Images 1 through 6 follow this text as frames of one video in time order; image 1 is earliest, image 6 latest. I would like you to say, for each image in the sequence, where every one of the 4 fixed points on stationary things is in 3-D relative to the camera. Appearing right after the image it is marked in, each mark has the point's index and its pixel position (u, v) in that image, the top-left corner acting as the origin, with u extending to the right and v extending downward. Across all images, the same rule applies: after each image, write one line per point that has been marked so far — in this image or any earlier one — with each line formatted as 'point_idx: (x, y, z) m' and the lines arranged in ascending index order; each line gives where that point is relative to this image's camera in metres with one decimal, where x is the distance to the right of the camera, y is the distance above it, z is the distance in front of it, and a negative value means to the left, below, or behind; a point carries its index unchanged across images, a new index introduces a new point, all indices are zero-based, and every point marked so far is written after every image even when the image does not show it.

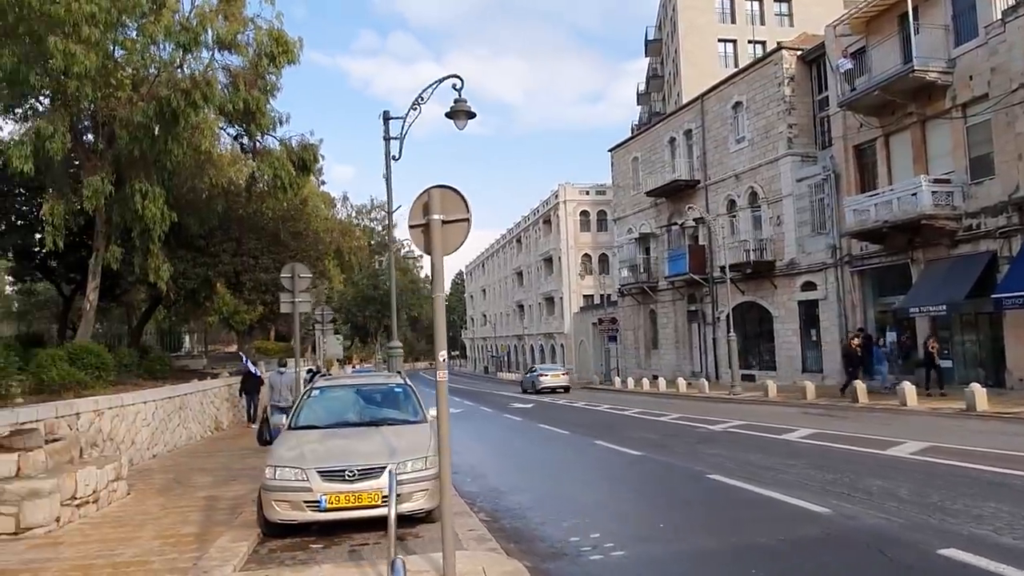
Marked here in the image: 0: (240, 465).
0: (-4.1, -2.7, +11.7) m
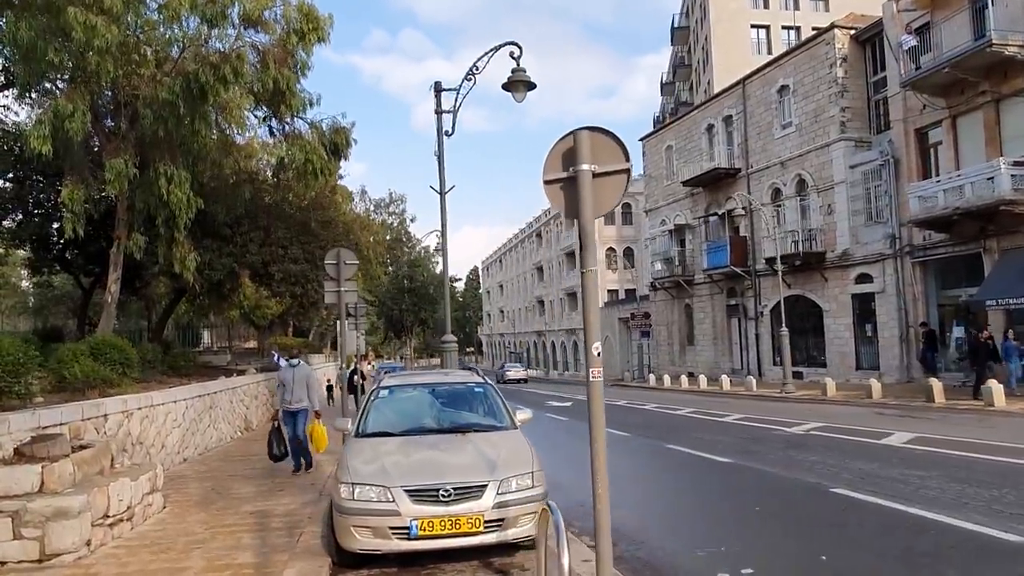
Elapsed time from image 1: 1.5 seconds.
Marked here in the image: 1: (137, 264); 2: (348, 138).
0: (-3.1, -2.6, +10.5) m
1: (-9.0, +0.5, +18.6) m
2: (-4.0, +3.7, +19.1) m
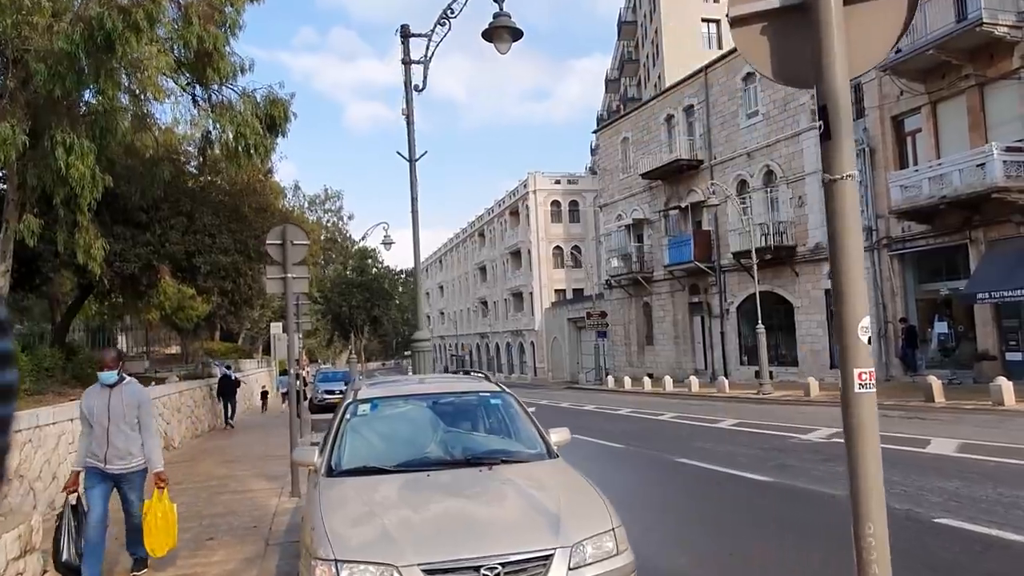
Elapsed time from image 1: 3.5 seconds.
0: (-3.2, -2.4, +8.3) m
1: (-9.7, +0.7, +15.9) m
2: (-4.8, +3.8, +16.8) m
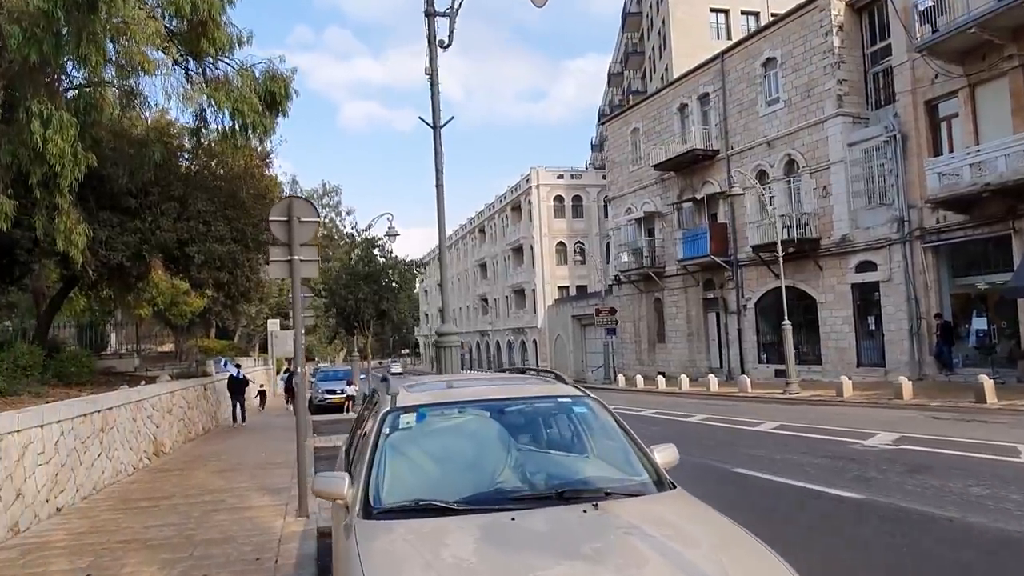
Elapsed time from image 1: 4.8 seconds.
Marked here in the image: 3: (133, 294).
0: (-2.8, -2.3, +7.1) m
1: (-9.3, +0.8, +14.6) m
2: (-4.4, +4.0, +15.5) m
3: (-8.9, -0.1, +18.3) m
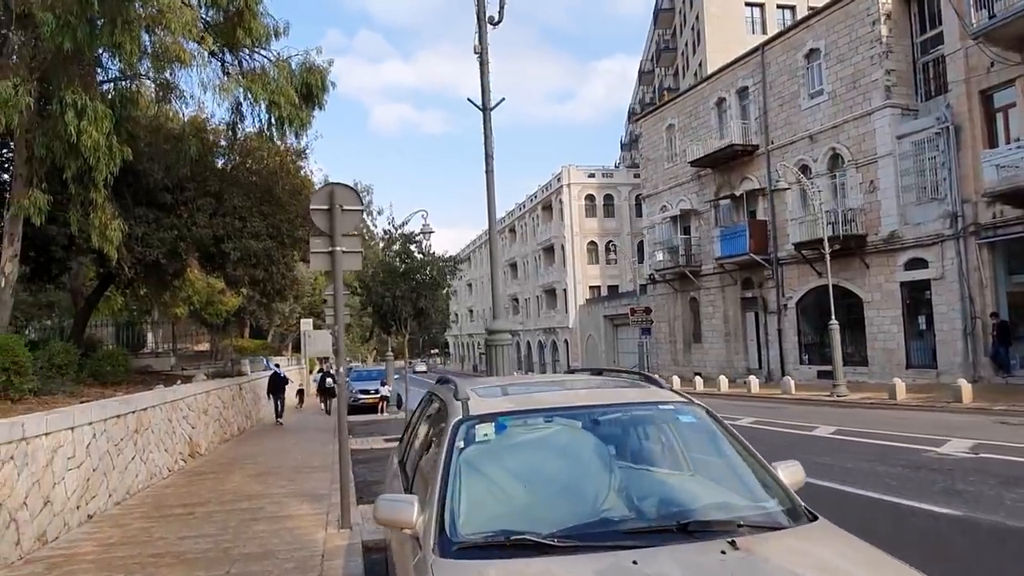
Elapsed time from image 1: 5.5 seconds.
0: (-2.3, -2.2, +6.7) m
1: (-8.6, +0.9, +14.4) m
2: (-3.7, +4.0, +15.2) m
3: (-8.0, -0.1, +18.1) m
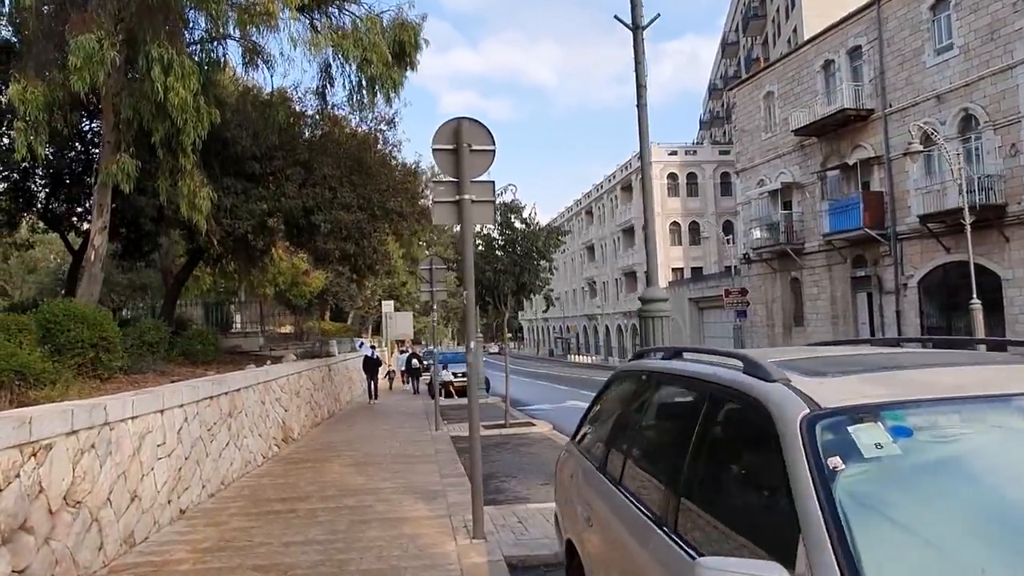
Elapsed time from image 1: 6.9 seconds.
0: (-1.1, -1.9, +5.5) m
1: (-6.7, +1.3, +13.7) m
2: (-1.7, +4.5, +14.0) m
3: (-5.8, +0.4, +17.4) m
